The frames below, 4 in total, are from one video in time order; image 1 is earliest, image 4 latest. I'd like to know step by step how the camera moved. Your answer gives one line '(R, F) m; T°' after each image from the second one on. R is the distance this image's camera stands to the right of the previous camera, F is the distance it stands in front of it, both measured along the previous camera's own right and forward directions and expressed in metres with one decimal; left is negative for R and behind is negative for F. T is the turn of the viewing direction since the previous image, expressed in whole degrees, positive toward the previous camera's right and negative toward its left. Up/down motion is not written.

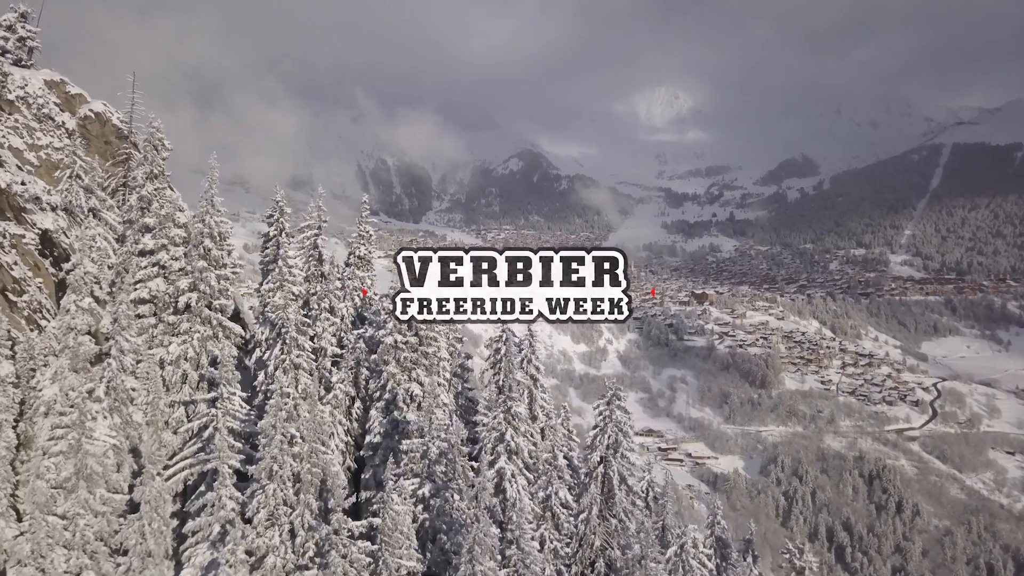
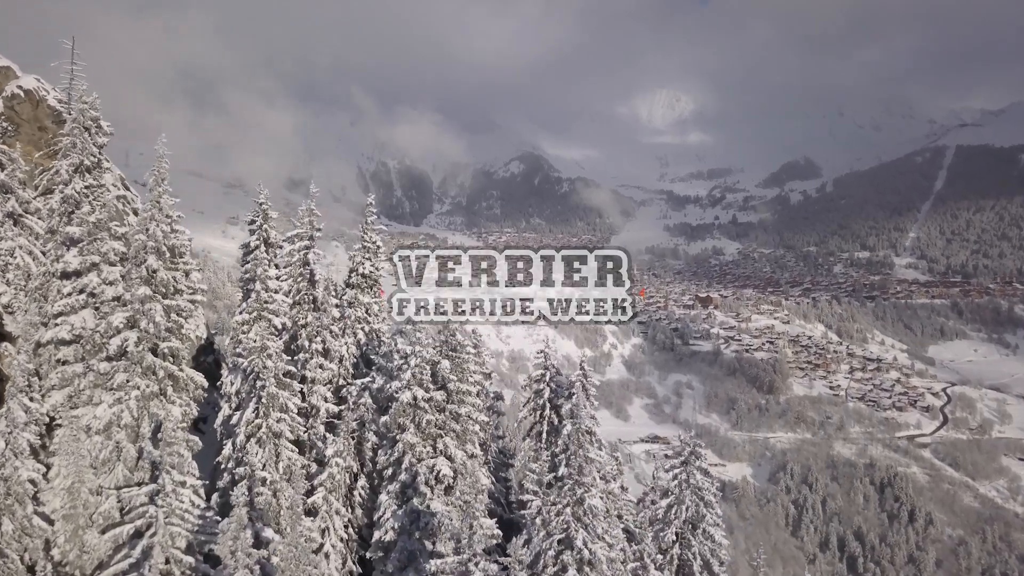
(-0.9, +2.7) m; 0°
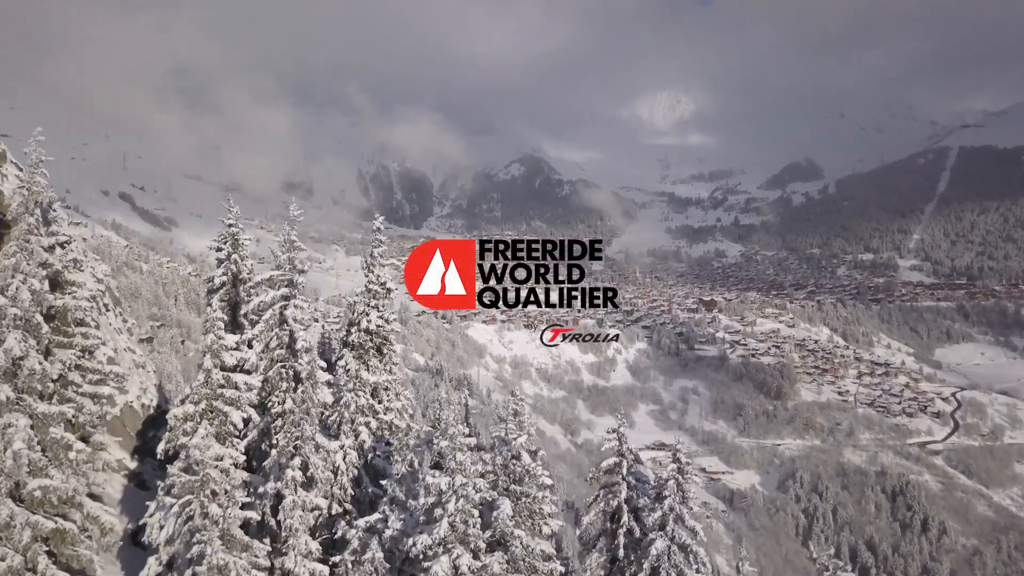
(-0.8, +2.7) m; 0°
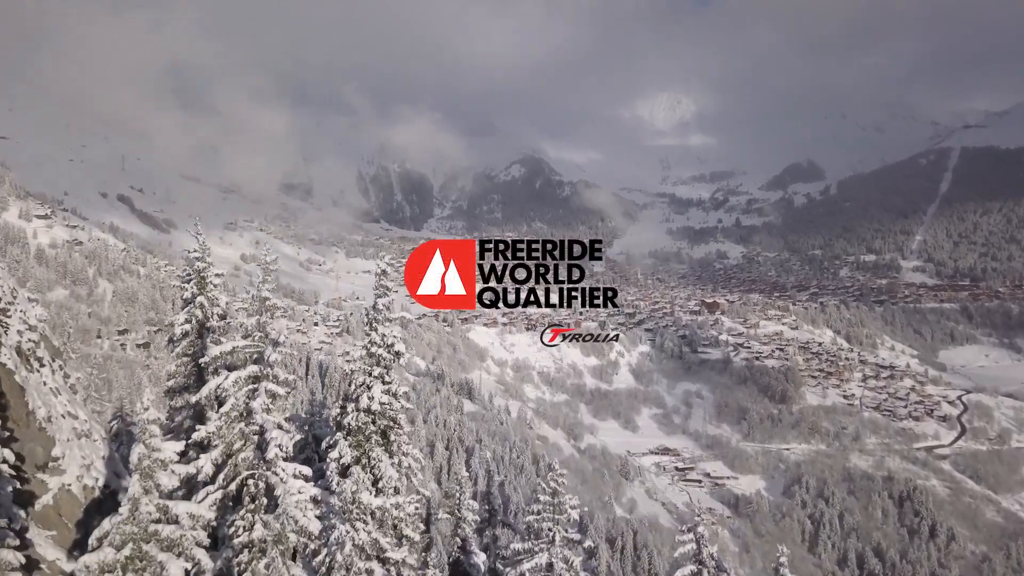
(-0.5, +1.7) m; 0°
